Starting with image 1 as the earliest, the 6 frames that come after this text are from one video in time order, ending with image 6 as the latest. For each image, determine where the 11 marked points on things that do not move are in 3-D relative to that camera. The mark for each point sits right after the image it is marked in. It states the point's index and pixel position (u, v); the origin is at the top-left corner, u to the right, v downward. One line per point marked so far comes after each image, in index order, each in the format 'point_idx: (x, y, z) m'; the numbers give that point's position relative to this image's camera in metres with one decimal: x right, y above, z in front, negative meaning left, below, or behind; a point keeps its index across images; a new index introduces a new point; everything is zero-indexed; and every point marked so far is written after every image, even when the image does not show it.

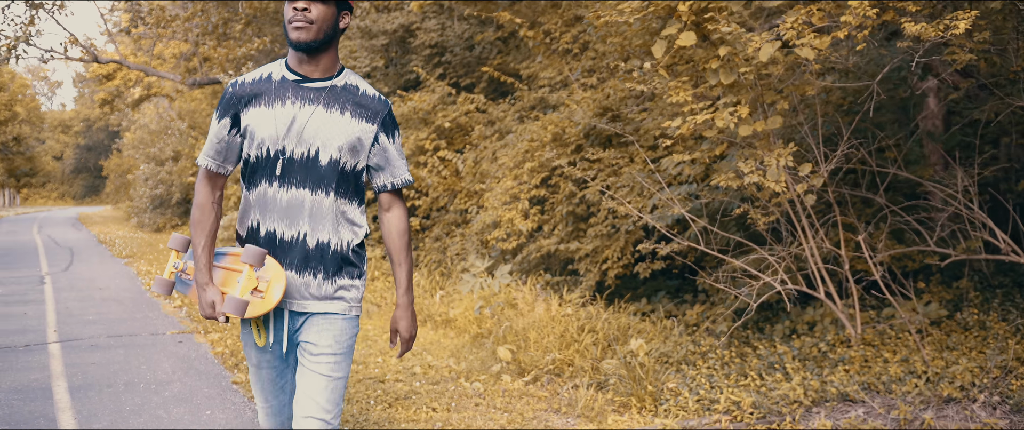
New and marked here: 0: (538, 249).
0: (+0.2, -0.3, +8.8) m
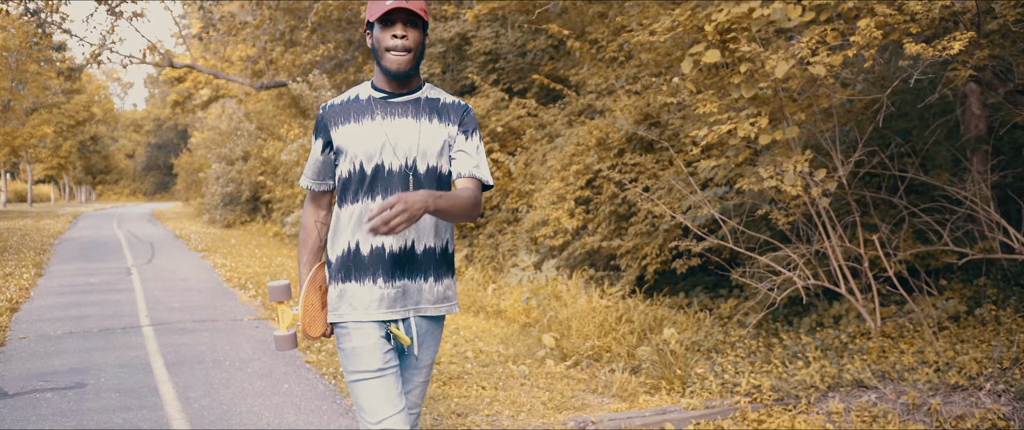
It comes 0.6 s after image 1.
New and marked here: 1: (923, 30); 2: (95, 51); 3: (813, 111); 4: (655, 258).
0: (+0.7, -0.3, +9.4) m
1: (+2.4, +1.1, +5.6) m
2: (-7.8, +3.1, +18.1) m
3: (+1.9, +0.7, +6.1) m
4: (+1.3, -0.4, +8.6) m
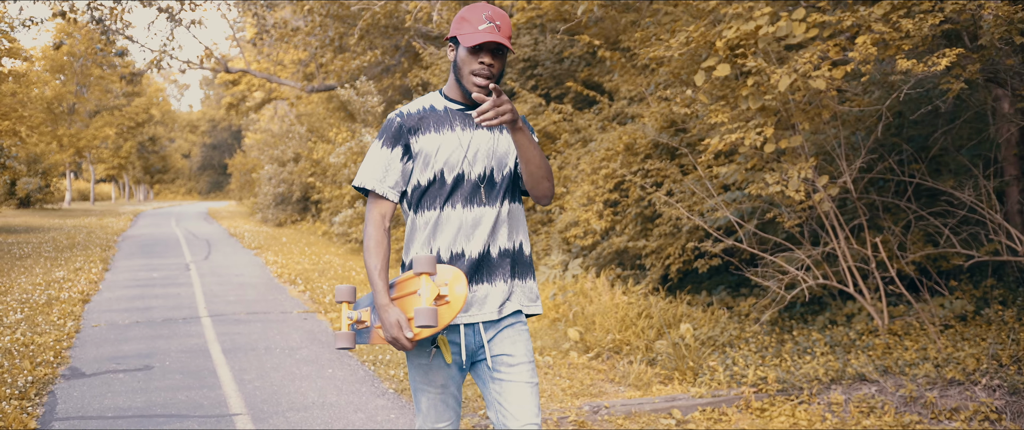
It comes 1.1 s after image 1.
0: (+1.0, -0.3, +9.9) m
1: (+2.5, +1.1, +6.0) m
2: (-7.0, +3.2, +19.0) m
3: (+2.1, +0.6, +6.5) m
4: (+1.6, -0.4, +9.1) m
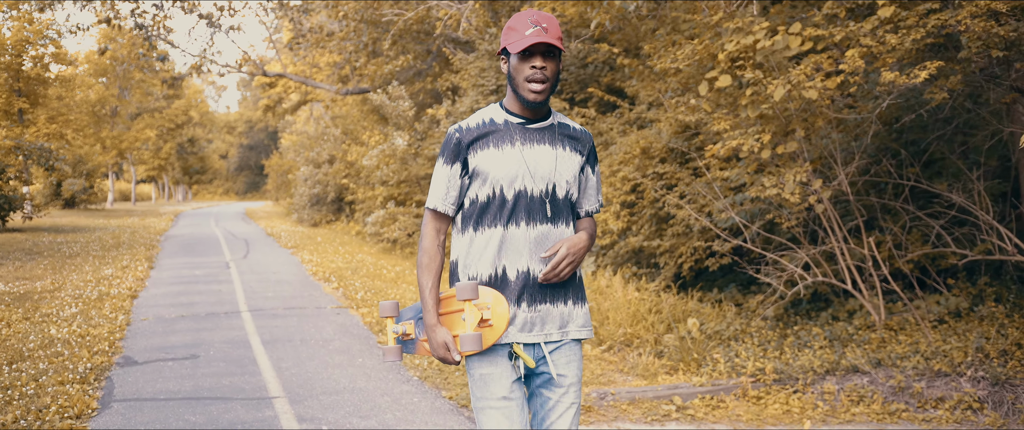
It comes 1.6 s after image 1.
0: (+1.2, -0.3, +10.4) m
1: (+2.6, +1.0, +6.5) m
2: (-6.5, +3.2, +19.8) m
3: (+2.2, +0.6, +7.0) m
4: (+1.8, -0.4, +9.5) m
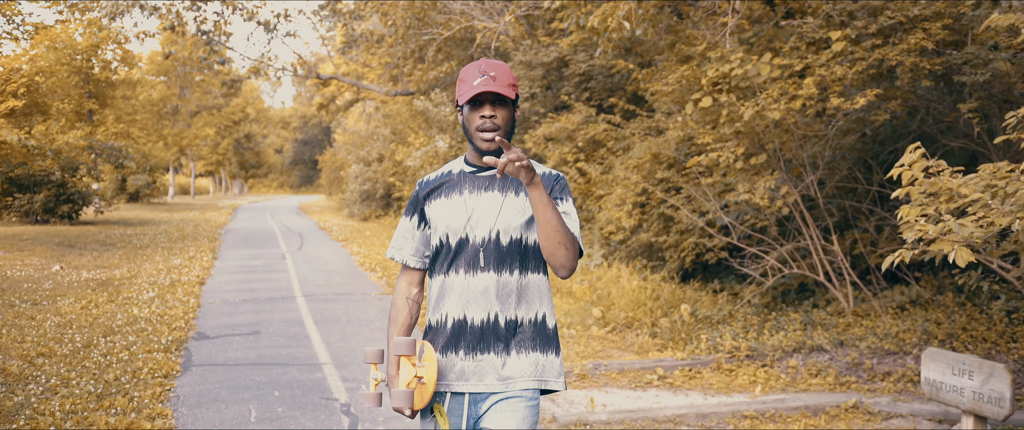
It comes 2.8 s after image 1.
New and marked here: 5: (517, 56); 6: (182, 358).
0: (+1.5, -0.3, +11.6) m
1: (+2.7, +1.0, +7.6) m
2: (-5.7, +3.3, +21.3) m
3: (+2.3, +0.6, +8.1) m
4: (+2.0, -0.4, +10.7) m
5: (+0.1, +2.8, +16.7) m
6: (-2.7, -1.2, +8.0) m
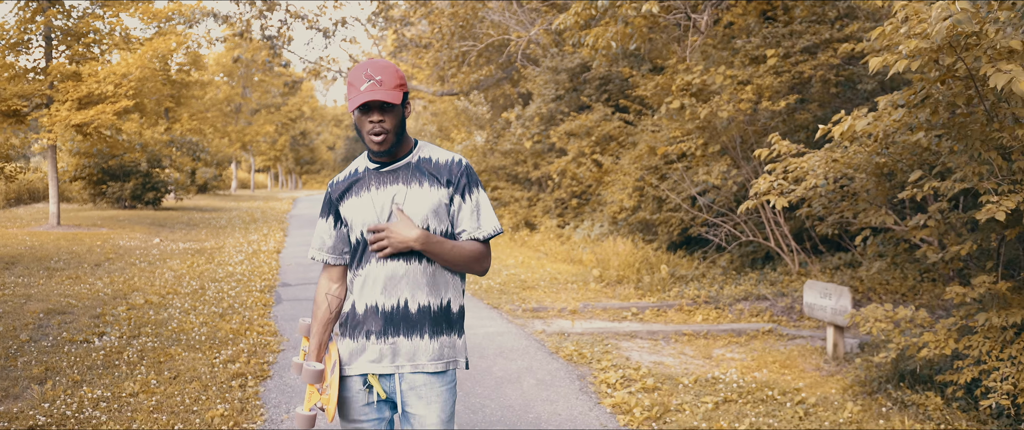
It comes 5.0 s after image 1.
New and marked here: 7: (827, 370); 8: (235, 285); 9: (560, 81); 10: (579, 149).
0: (+1.8, 0.0, +14.0) m
1: (+2.8, +1.3, +9.9) m
2: (-4.9, +3.6, +24.1) m
3: (+2.4, +0.9, +10.5) m
4: (+2.2, -0.1, +13.1) m
5: (+0.7, +3.0, +19.2) m
6: (-2.6, -0.9, +10.6) m
7: (+2.5, -1.2, +7.6) m
8: (-3.3, -0.8, +11.4) m
9: (+0.9, +2.6, +19.1) m
10: (+1.2, +1.2, +17.0) m
